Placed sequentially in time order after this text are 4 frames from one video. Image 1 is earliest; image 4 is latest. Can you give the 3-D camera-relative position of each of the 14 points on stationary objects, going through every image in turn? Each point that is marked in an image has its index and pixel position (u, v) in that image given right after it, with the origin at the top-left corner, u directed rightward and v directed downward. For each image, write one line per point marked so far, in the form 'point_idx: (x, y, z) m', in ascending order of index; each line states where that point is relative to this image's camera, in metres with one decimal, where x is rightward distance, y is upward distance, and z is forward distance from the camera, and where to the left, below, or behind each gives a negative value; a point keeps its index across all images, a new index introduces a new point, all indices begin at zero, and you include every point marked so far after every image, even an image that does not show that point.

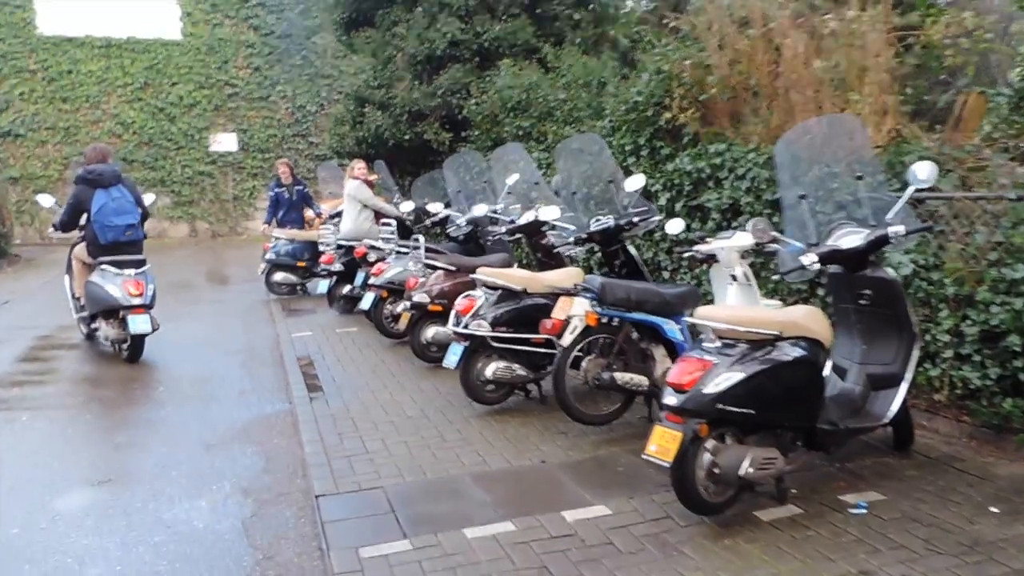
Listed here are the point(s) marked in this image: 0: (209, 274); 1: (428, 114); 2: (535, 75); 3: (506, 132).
0: (-5.8, +0.2, +15.8) m
1: (-1.2, +2.5, +12.3) m
2: (+0.3, +2.8, +11.0) m
3: (-0.1, +2.0, +10.9) m
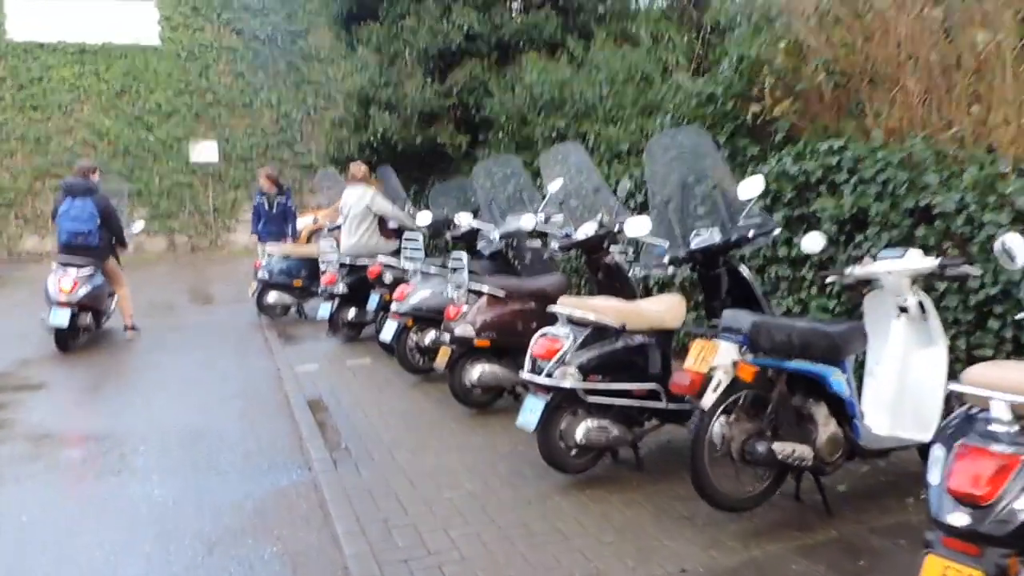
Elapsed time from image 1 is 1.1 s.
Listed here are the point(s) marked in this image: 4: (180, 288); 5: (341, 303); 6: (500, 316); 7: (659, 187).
0: (-5.6, -0.2, +14.3) m
1: (-0.9, +2.2, +11.0) m
2: (+0.6, +2.5, +9.7) m
3: (+0.3, +1.7, +9.6) m
4: (-6.2, -0.1, +15.0) m
5: (-1.9, -0.2, +9.5) m
6: (-0.1, -0.2, +6.0) m
7: (+0.9, +0.6, +5.4) m
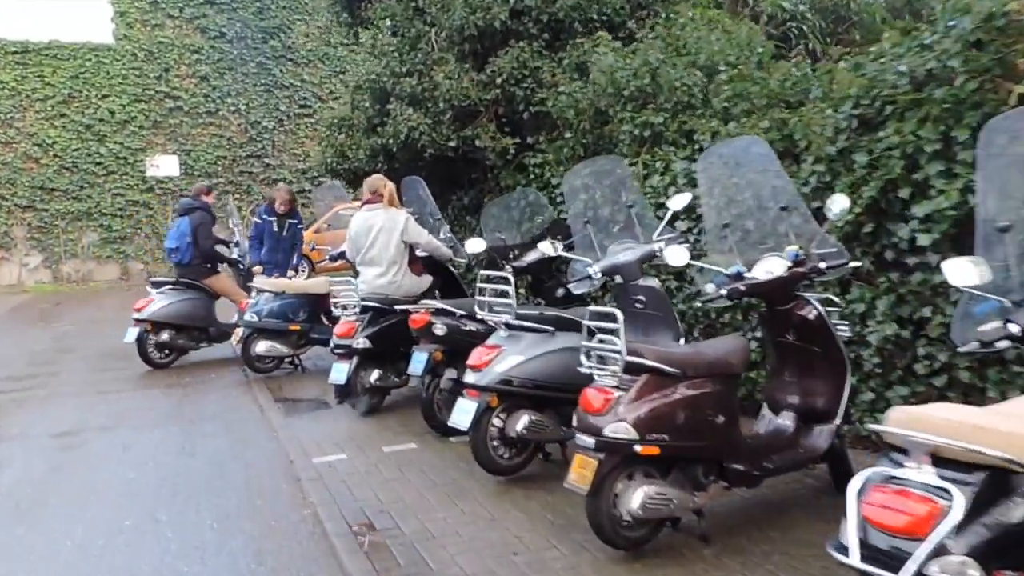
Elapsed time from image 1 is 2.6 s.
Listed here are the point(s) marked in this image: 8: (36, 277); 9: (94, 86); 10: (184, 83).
0: (-5.2, -0.7, +11.8) m
1: (-0.3, +1.8, +8.8) m
2: (+1.2, +2.1, +7.6) m
3: (+0.9, +1.4, +7.5) m
4: (-5.8, -0.6, +12.5) m
5: (-1.3, -0.6, +7.3) m
6: (+0.7, -0.5, +3.8) m
7: (+1.7, +0.3, +3.3) m
8: (-9.9, +0.3, +17.6) m
9: (-8.7, +4.3, +17.6) m
10: (-7.0, +4.5, +18.2) m
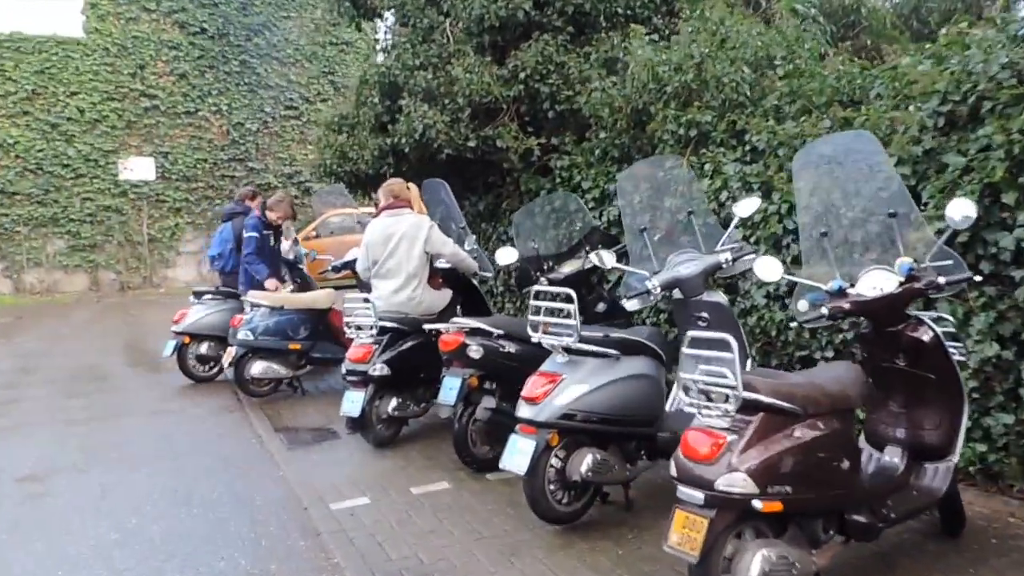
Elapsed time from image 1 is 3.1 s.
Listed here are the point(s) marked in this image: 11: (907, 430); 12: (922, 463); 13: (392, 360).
0: (-5.0, -0.8, +11.1) m
1: (-0.1, +1.7, +8.2) m
2: (+1.5, +2.0, +7.0) m
3: (+1.1, +1.2, +6.9) m
4: (-5.7, -0.8, +11.7) m
5: (-1.0, -0.7, +6.6) m
6: (+1.0, -0.6, +3.2) m
7: (+2.1, +0.2, +2.7) m
8: (-9.9, +0.1, +16.8) m
9: (-8.7, +4.1, +16.8) m
10: (-7.1, +4.3, +17.4) m
11: (+1.9, -0.7, +4.0) m
12: (+1.9, -0.8, +4.0) m
13: (-0.9, -0.5, +6.5) m
